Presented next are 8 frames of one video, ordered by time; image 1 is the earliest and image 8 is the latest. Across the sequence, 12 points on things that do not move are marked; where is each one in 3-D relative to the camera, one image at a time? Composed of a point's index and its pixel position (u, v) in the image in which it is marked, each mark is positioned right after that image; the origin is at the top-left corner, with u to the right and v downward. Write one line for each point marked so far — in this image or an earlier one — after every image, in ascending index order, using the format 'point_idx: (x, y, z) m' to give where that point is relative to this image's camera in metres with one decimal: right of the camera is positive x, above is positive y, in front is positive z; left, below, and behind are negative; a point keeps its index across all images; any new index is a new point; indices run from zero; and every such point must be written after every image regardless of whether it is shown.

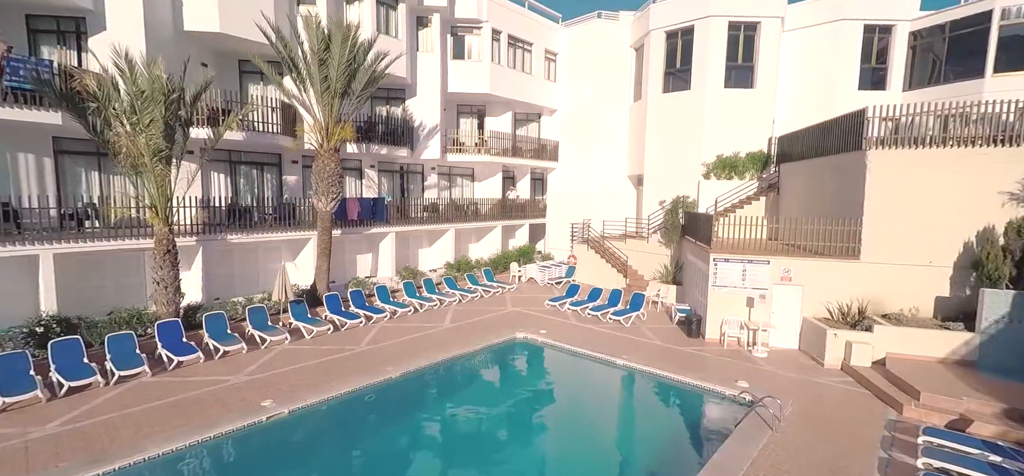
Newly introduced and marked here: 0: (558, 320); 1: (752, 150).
0: (+1.5, -2.7, +15.8) m
1: (+9.9, +3.6, +19.7) m
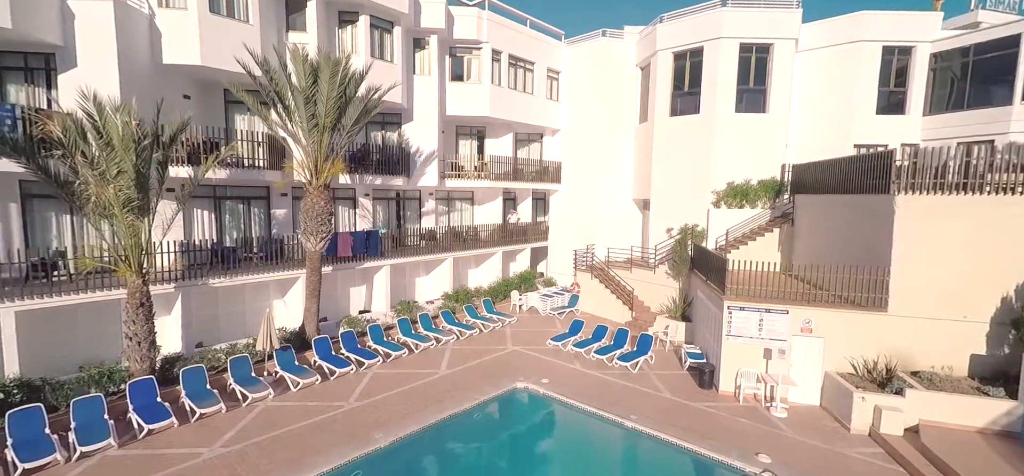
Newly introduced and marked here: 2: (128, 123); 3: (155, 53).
0: (+1.5, -3.9, +14.9) m
1: (+9.9, +2.4, +18.8) m
2: (-7.8, +2.3, +9.6) m
3: (-9.0, +4.7, +12.1) m
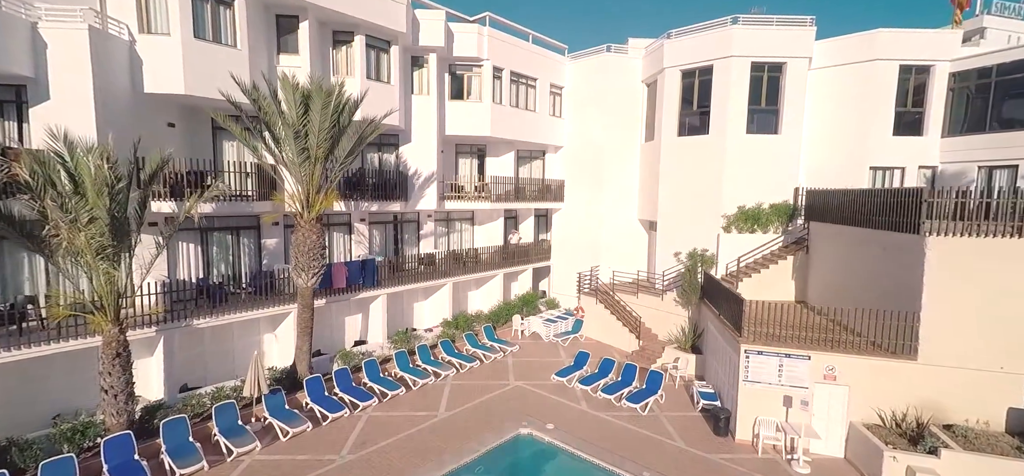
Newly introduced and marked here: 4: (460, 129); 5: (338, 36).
0: (+1.6, -4.9, +14.1) m
1: (+10.0, +1.4, +18.1) m
2: (-7.7, +1.4, +8.9) m
3: (-9.0, +3.7, +11.4) m
4: (-2.1, +4.4, +19.3) m
5: (-5.5, +6.4, +15.1) m
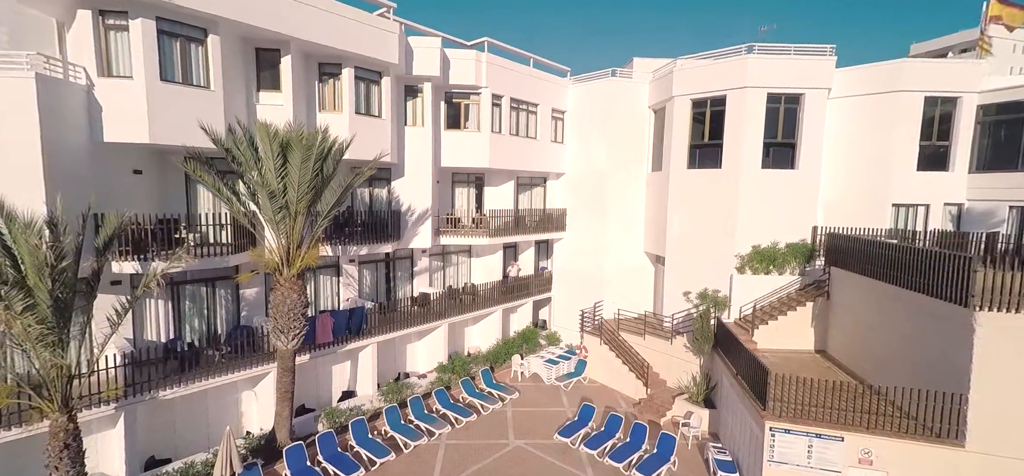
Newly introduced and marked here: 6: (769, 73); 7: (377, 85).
0: (+1.6, -6.3, +13.0) m
1: (+10.0, -0.1, +17.0) m
2: (-7.7, 0.0, +7.7) m
3: (-8.9, +2.3, +10.2) m
4: (-2.1, +2.9, +18.2) m
5: (-5.5, +5.0, +14.0) m
6: (+8.8, +5.6, +16.3) m
7: (-4.3, +4.8, +15.0) m
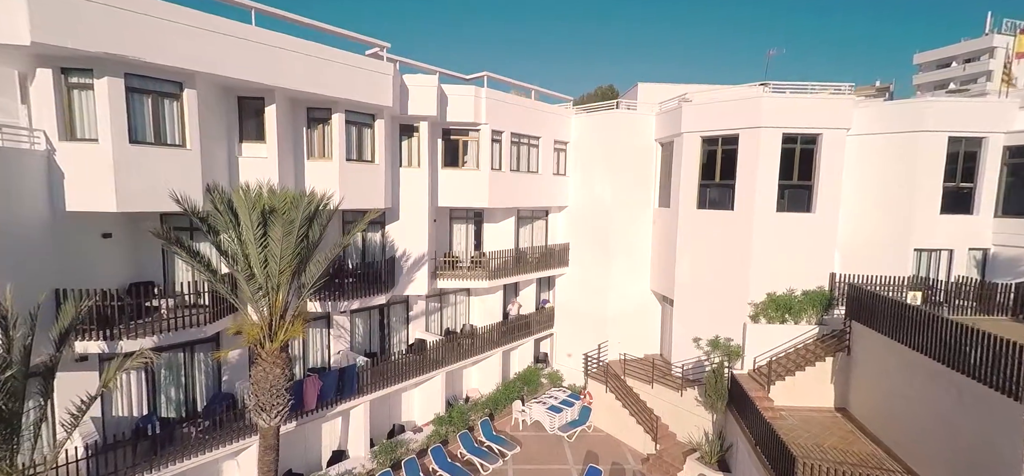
0: (+1.6, -7.9, +12.1) m
1: (+10.0, -1.6, +16.1) m
2: (-7.6, -1.6, +6.8) m
3: (-8.9, +0.8, +9.3) m
4: (-2.1, +1.4, +17.3) m
5: (-5.5, +3.4, +13.1) m
6: (+8.8, +4.1, +15.5) m
7: (-4.2, +3.3, +14.1) m
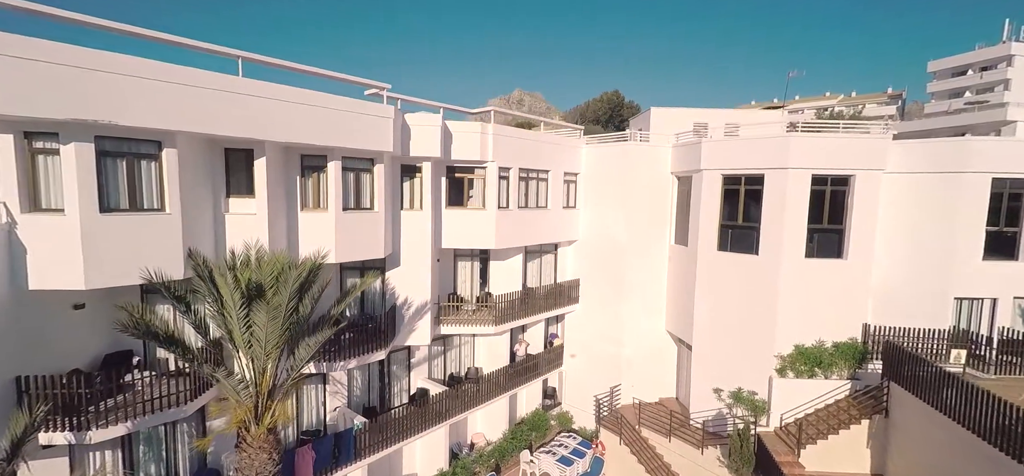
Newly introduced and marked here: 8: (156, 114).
0: (+1.9, -9.3, +11.0) m
1: (+10.3, -3.1, +15.0) m
2: (-7.4, -3.0, +5.9) m
3: (-8.7, -0.7, +8.4) m
4: (-1.8, -0.1, +16.3) m
5: (-5.2, +2.0, +12.2) m
6: (+9.1, +2.6, +14.4) m
7: (-4.0, +1.8, +13.2) m
8: (-6.6, +2.3, +8.9) m
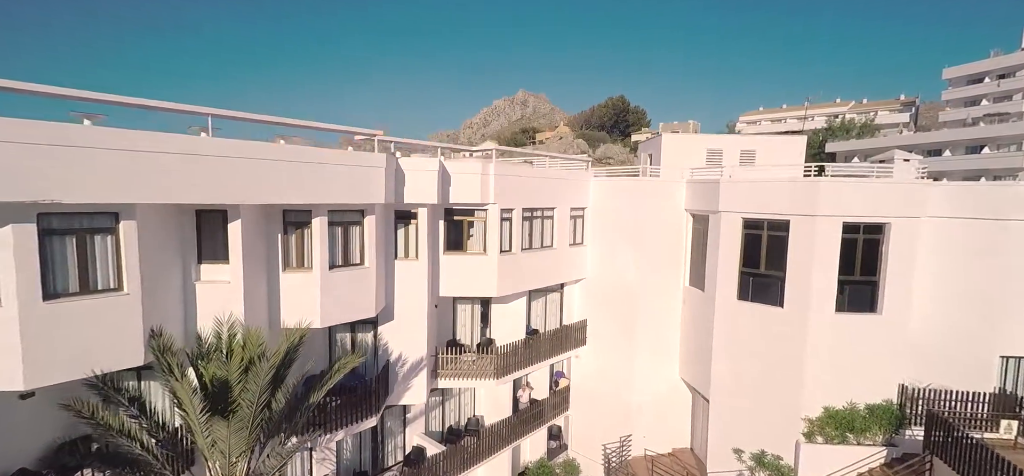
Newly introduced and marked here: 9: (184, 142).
0: (+1.9, -10.8, +9.8) m
1: (+10.4, -4.6, +13.7) m
2: (-7.4, -4.4, +4.8) m
3: (-8.7, -2.1, +7.3) m
4: (-1.7, -1.6, +15.2) m
5: (-5.2, +0.5, +11.1) m
6: (+9.2, +1.1, +13.1) m
7: (-3.9, +0.3, +12.1) m
8: (-6.6, +0.8, +7.9) m
9: (-5.9, +1.7, +8.6) m
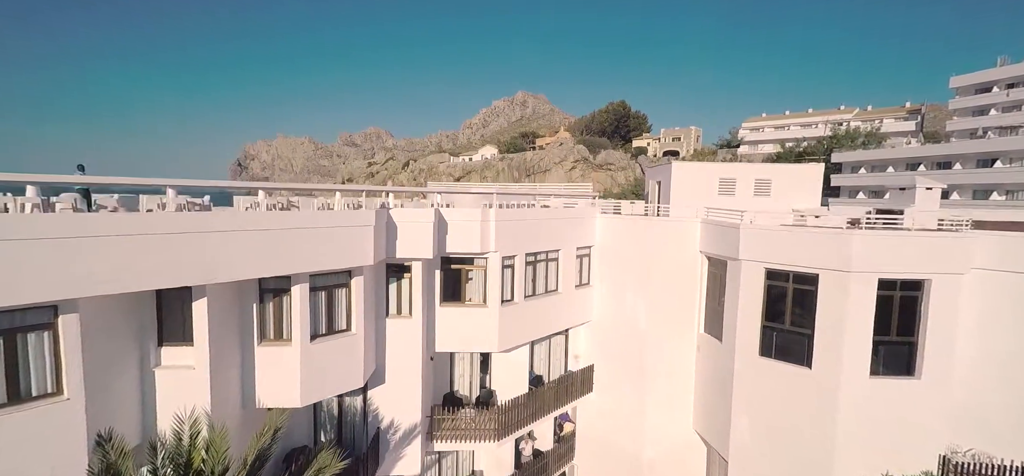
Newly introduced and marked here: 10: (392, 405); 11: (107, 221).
0: (+2.0, -12.2, +8.6) m
1: (+10.5, -6.0, +12.5) m
2: (-7.4, -5.9, +3.6) m
3: (-8.6, -3.6, +6.1) m
4: (-1.6, -3.1, +14.0) m
5: (-5.1, -0.9, +9.9) m
6: (+9.2, -0.3, +11.9) m
7: (-3.8, -1.2, +10.9) m
8: (-6.6, -0.6, +6.7) m
9: (-5.9, +0.3, +7.4) m
10: (-3.2, -4.4, +12.6) m
11: (-6.1, +0.3, +7.1) m
